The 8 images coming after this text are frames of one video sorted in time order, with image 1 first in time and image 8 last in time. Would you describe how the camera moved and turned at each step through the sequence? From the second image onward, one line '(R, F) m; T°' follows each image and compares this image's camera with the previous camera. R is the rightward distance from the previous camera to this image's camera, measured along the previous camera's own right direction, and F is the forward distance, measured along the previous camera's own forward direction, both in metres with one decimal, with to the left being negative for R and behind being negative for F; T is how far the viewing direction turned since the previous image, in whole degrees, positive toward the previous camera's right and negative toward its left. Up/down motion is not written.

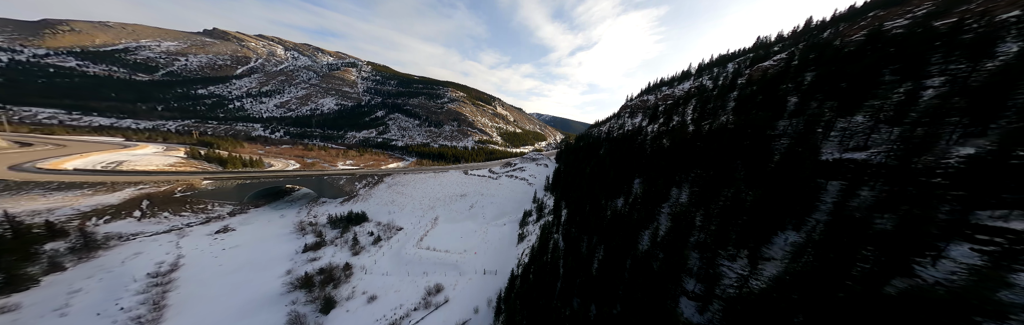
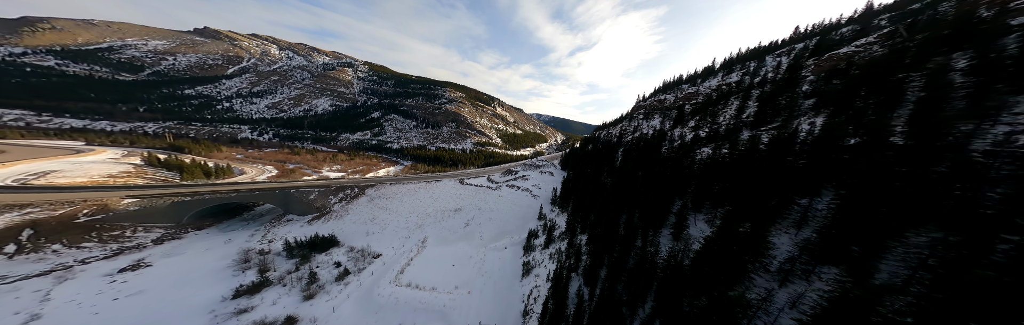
(-0.4, +6.0) m; 0°
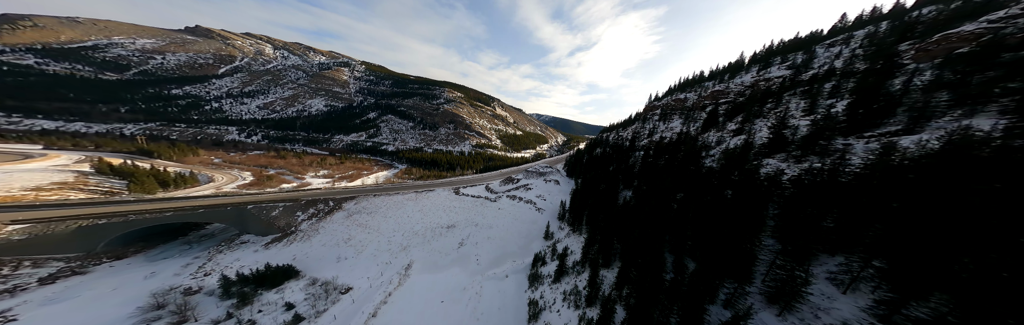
(-0.3, +5.4) m; 0°
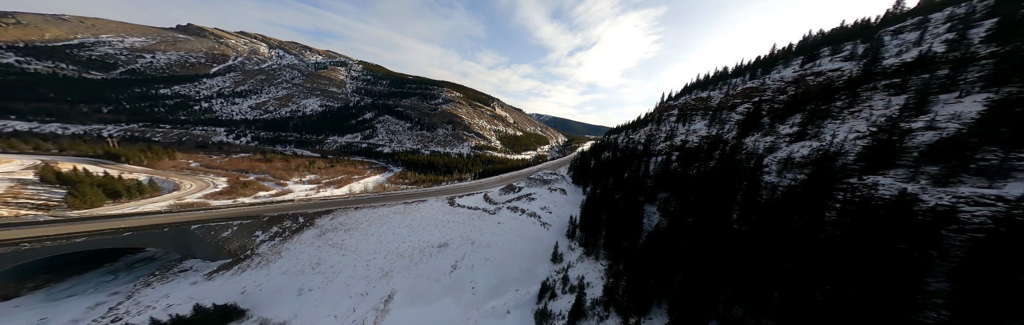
(-0.3, +4.7) m; 0°
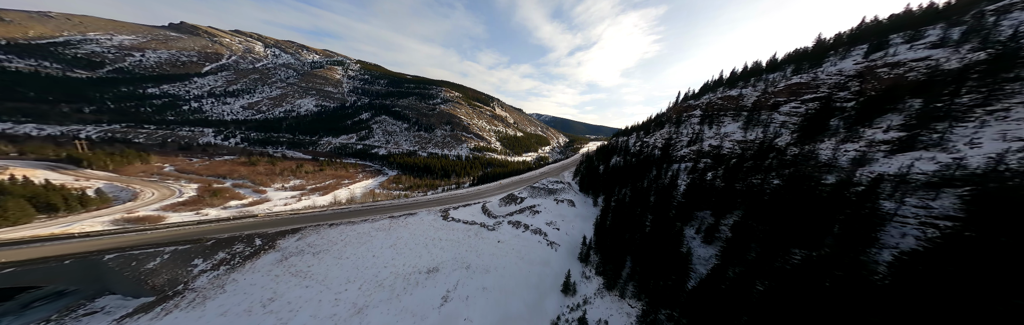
(-0.3, +4.7) m; 0°
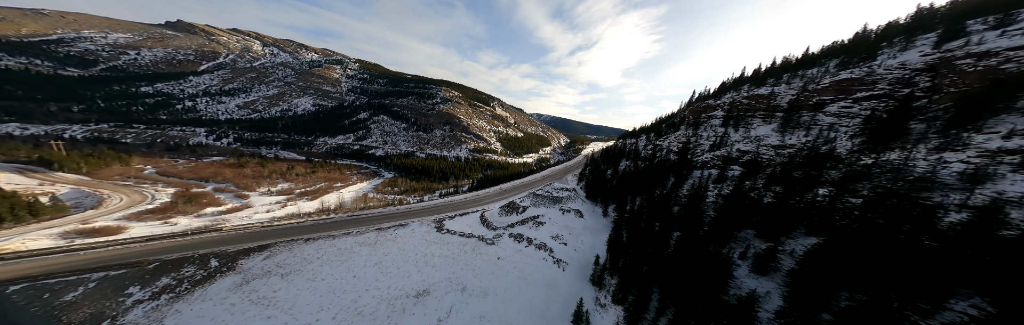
(-0.2, +3.4) m; 0°
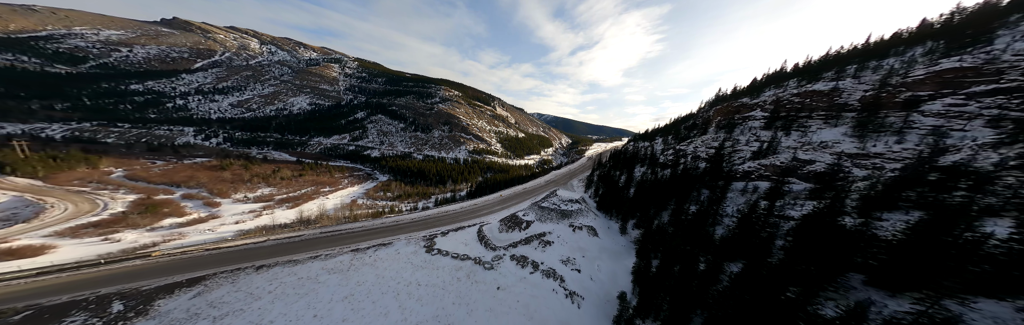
(-0.3, +4.7) m; 0°
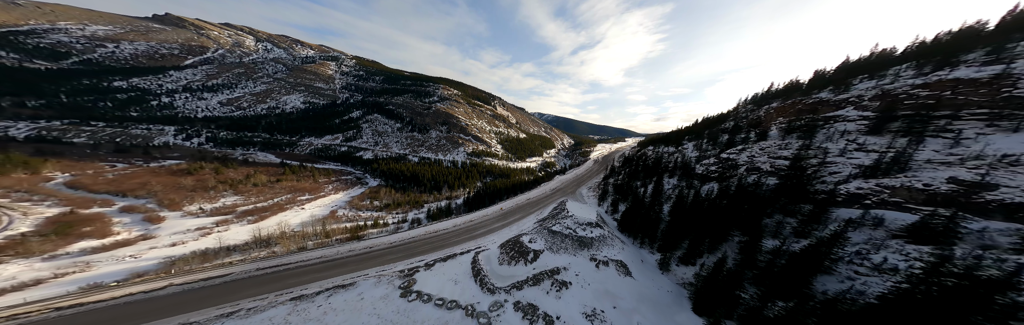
(-0.4, +6.8) m; 0°
